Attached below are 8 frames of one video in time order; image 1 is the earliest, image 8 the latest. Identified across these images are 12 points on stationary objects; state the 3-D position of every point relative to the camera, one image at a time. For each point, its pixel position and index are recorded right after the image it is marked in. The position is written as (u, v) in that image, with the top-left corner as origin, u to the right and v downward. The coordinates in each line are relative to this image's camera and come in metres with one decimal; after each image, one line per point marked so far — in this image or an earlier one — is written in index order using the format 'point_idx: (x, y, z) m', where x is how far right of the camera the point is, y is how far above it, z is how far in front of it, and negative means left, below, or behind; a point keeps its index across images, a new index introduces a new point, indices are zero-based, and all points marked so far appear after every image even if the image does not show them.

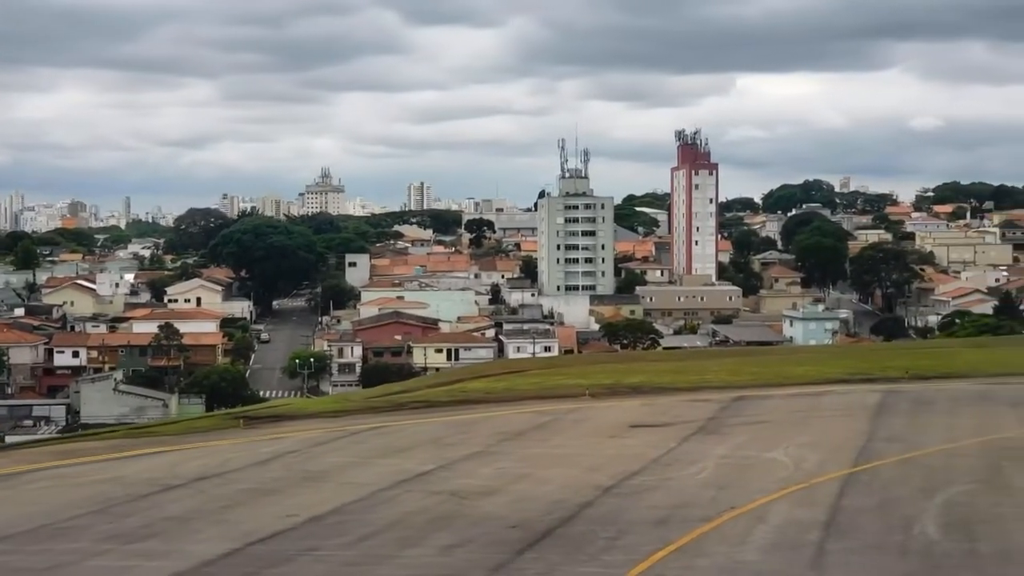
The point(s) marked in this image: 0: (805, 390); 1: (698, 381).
0: (+3.4, -1.2, +17.6) m
1: (+2.4, -1.2, +19.0) m
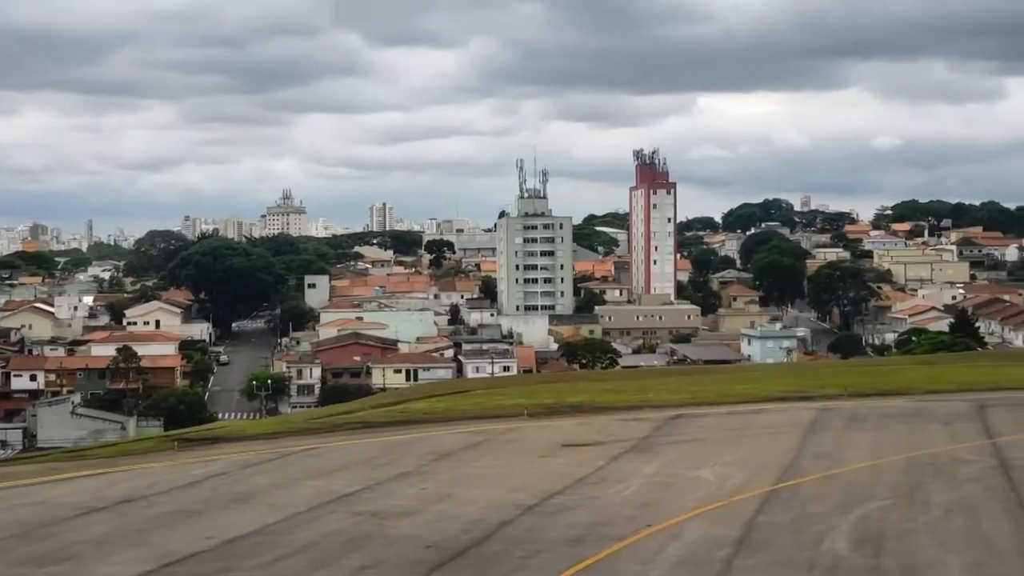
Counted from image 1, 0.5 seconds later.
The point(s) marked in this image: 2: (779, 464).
0: (+2.7, -1.4, +17.7) m
1: (+1.6, -1.4, +19.2) m
2: (+2.4, -1.6, +13.6) m
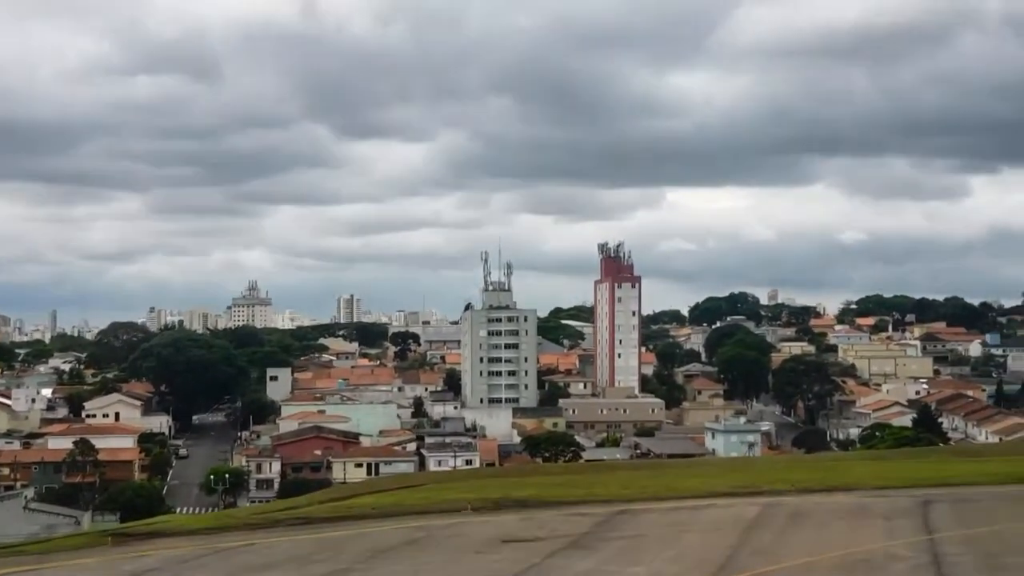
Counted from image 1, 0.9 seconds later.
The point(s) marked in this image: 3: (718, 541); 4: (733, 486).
0: (+2.0, -2.5, +17.6) m
1: (+0.9, -2.6, +19.0) m
2: (+1.8, -2.4, +13.4) m
3: (+2.0, -2.4, +14.5) m
4: (+2.9, -2.6, +19.7) m
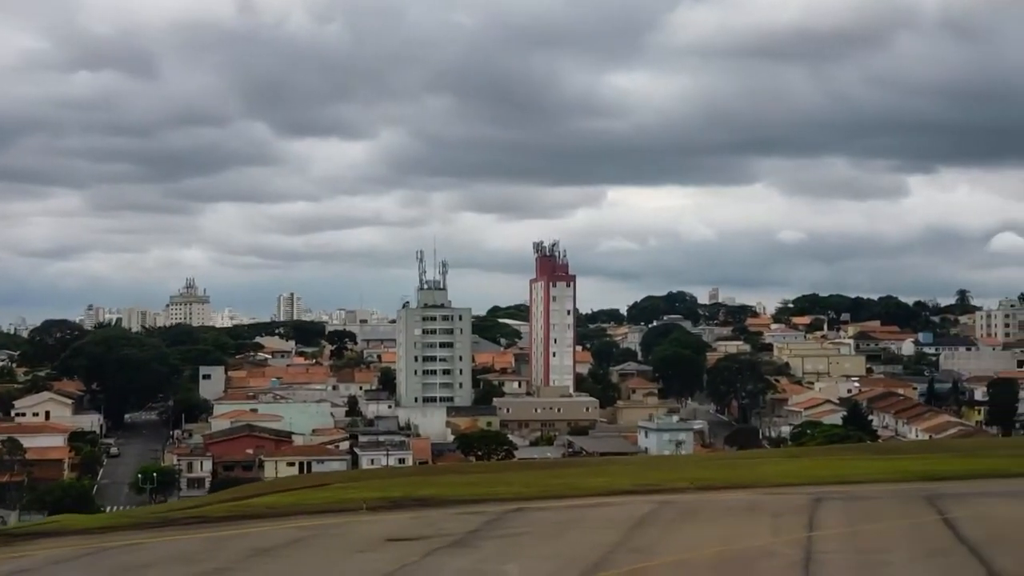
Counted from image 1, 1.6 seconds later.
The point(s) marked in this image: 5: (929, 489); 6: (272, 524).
0: (+0.8, -2.5, +17.7) m
1: (-0.3, -2.6, +19.1) m
2: (+0.7, -2.4, +13.5) m
3: (+0.9, -2.5, +14.6) m
4: (+1.6, -2.6, +19.9) m
5: (+5.1, -2.4, +18.2) m
6: (-2.6, -2.6, +16.4) m
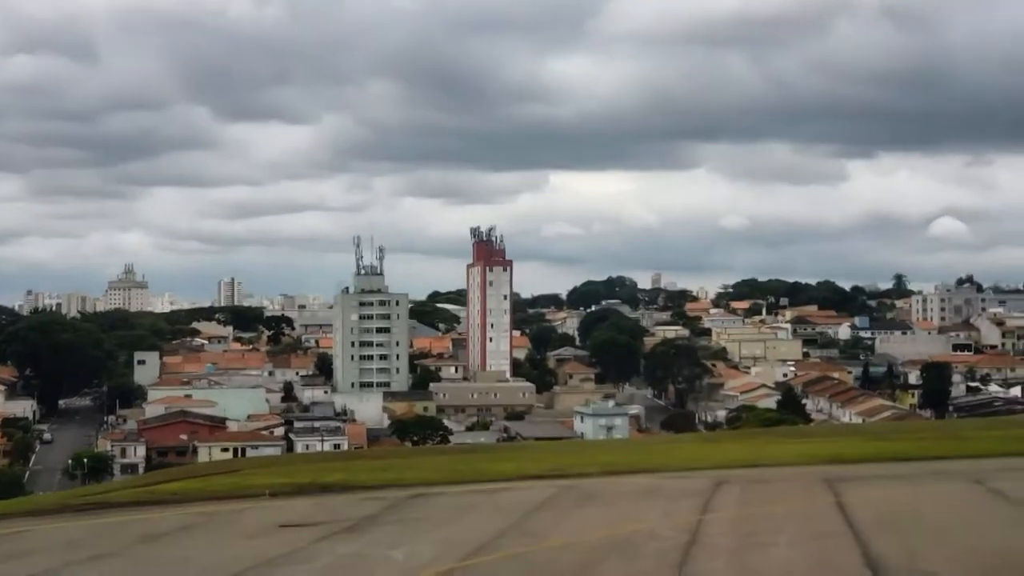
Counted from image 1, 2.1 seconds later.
0: (-0.3, -2.3, +17.7) m
1: (-1.5, -2.4, +19.1) m
2: (-0.3, -2.3, +13.6) m
3: (-0.2, -2.3, +14.7) m
4: (+0.4, -2.4, +19.9) m
5: (+3.9, -2.2, +18.4) m
6: (-3.7, -2.4, +16.4) m
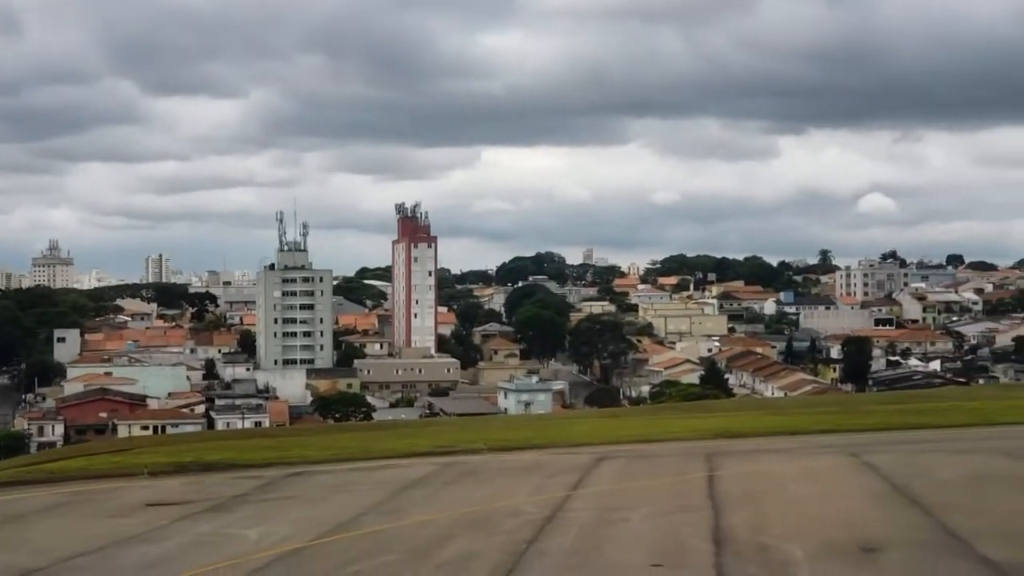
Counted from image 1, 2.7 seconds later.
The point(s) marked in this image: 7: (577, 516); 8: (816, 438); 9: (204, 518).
0: (-1.7, -2.1, +17.7) m
1: (-3.0, -2.1, +19.0) m
2: (-1.6, -2.1, +13.5) m
3: (-1.5, -2.1, +14.6) m
4: (-1.1, -2.1, +19.9) m
5: (+2.5, -2.0, +18.5) m
6: (-5.1, -2.2, +16.2) m
7: (+0.6, -2.0, +13.4) m
8: (+3.9, -1.9, +19.5) m
9: (-2.8, -2.1, +13.8) m
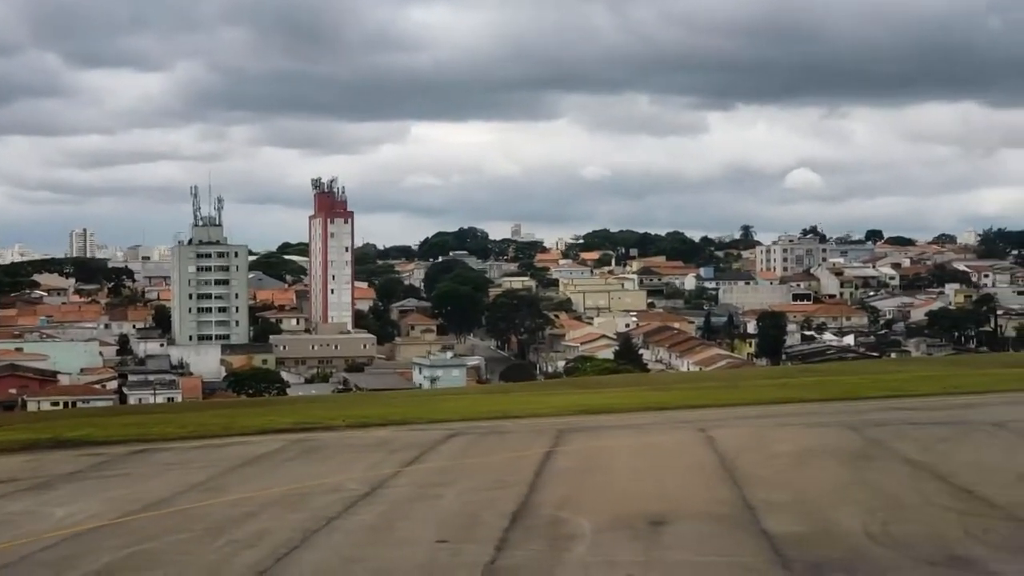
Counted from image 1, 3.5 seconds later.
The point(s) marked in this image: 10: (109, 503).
0: (-3.5, -1.8, +17.7) m
1: (-4.8, -1.8, +19.0) m
2: (-3.2, -1.9, +13.6) m
3: (-3.2, -1.9, +14.7) m
4: (-2.9, -1.8, +20.0) m
5: (+0.7, -1.7, +18.6) m
6: (-6.8, -1.9, +16.1) m
7: (-1.1, -1.8, +13.4) m
8: (+2.1, -1.6, +19.7) m
9: (-4.5, -1.9, +13.8) m
10: (-3.6, -1.9, +13.2) m
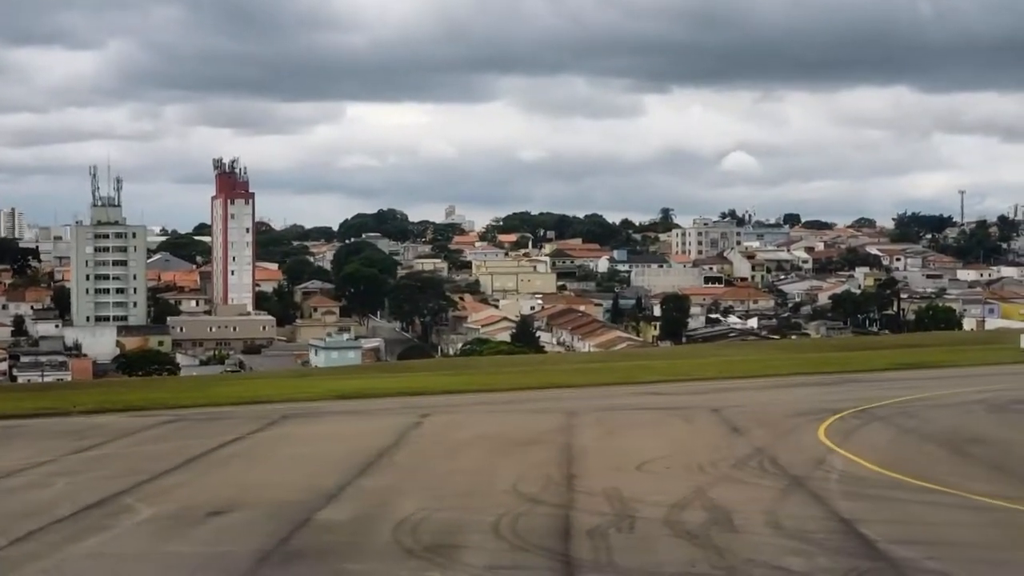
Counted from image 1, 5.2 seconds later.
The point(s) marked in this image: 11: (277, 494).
0: (-6.8, -1.6, +17.6) m
1: (-8.0, -1.6, +18.9) m
2: (-6.5, -1.7, +13.5) m
3: (-6.5, -1.7, +14.6) m
4: (-6.1, -1.5, +19.9) m
5: (-2.6, -1.5, +18.5) m
6: (-10.1, -1.7, +16.1) m
7: (-4.4, -1.7, +13.4) m
8: (-1.1, -1.4, +19.6) m
9: (-7.8, -1.8, +13.8) m
10: (-6.9, -1.7, +13.1) m
11: (-1.8, -1.6, +12.0) m
